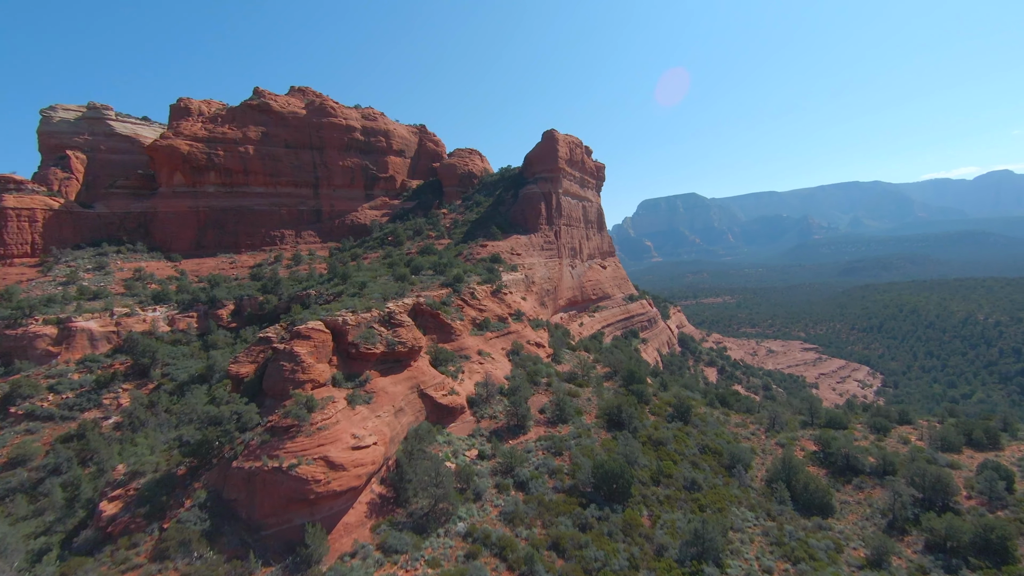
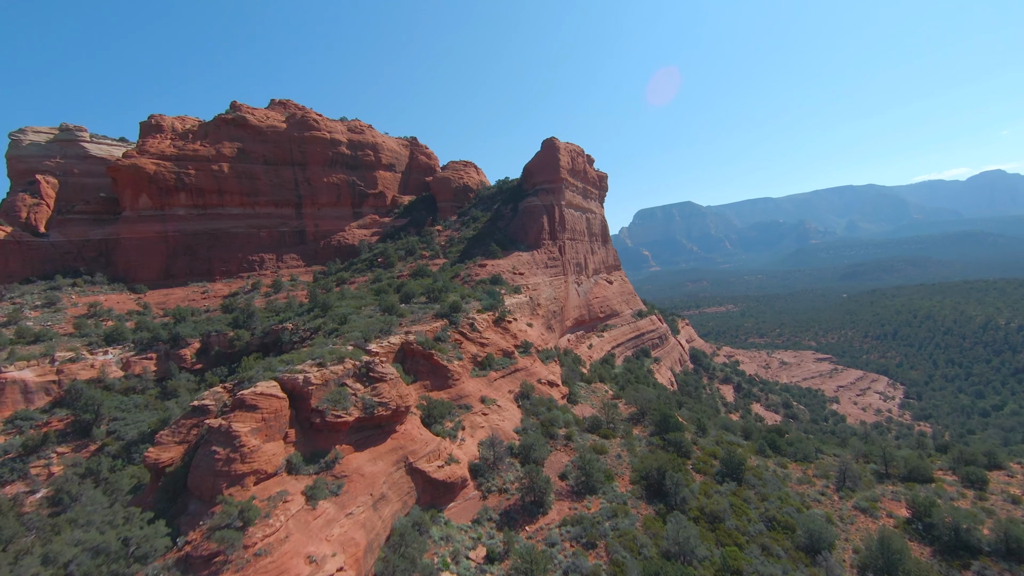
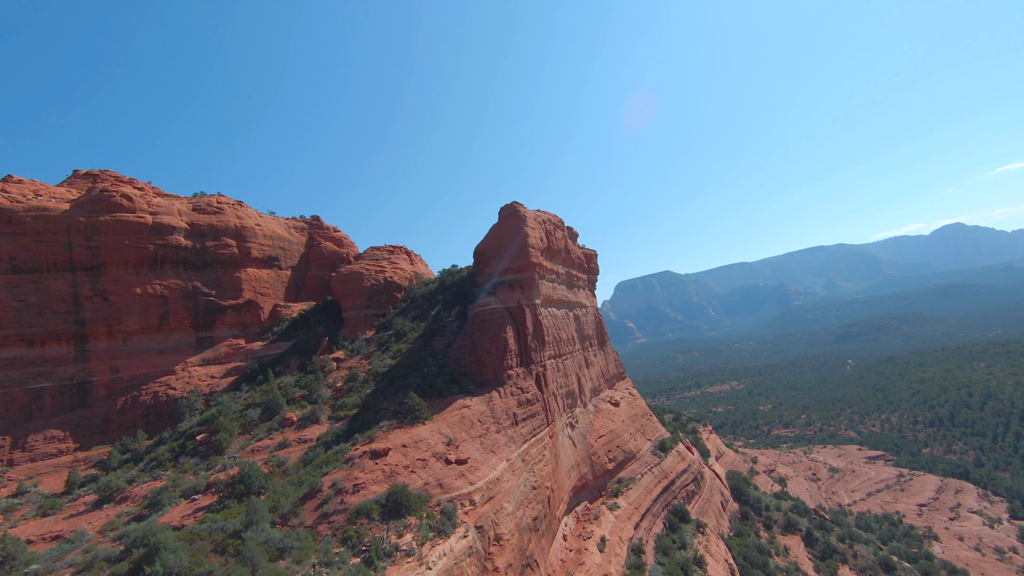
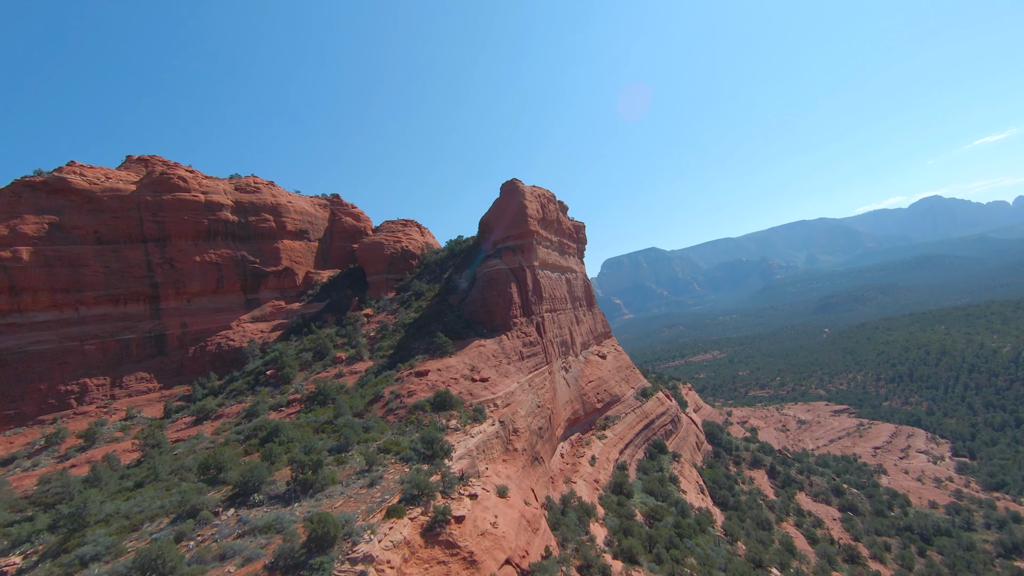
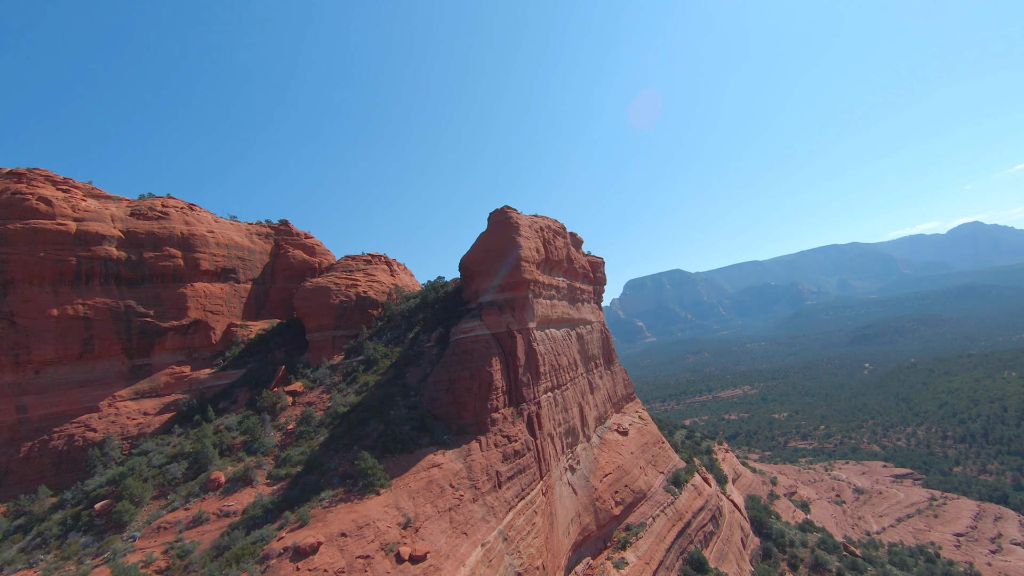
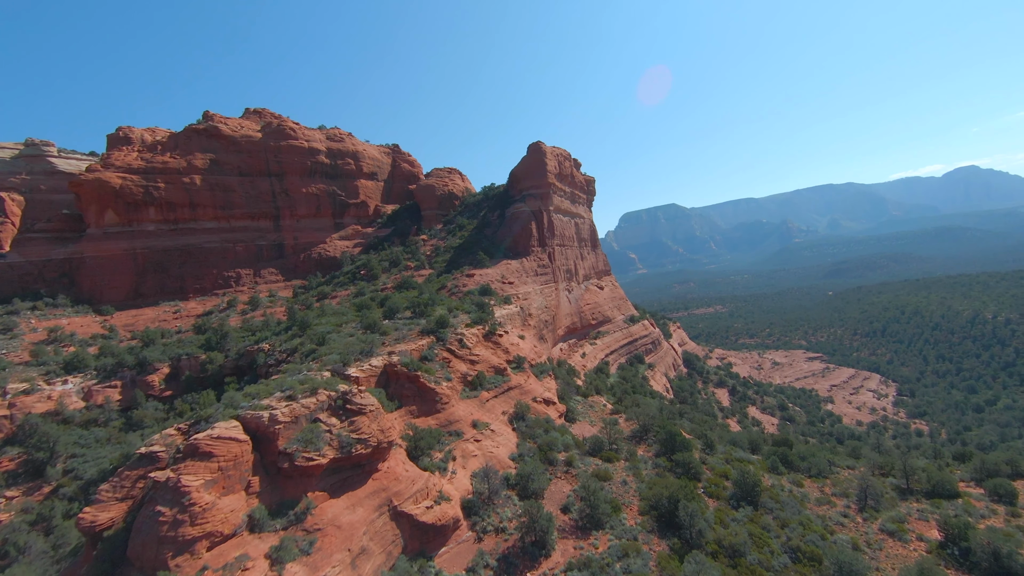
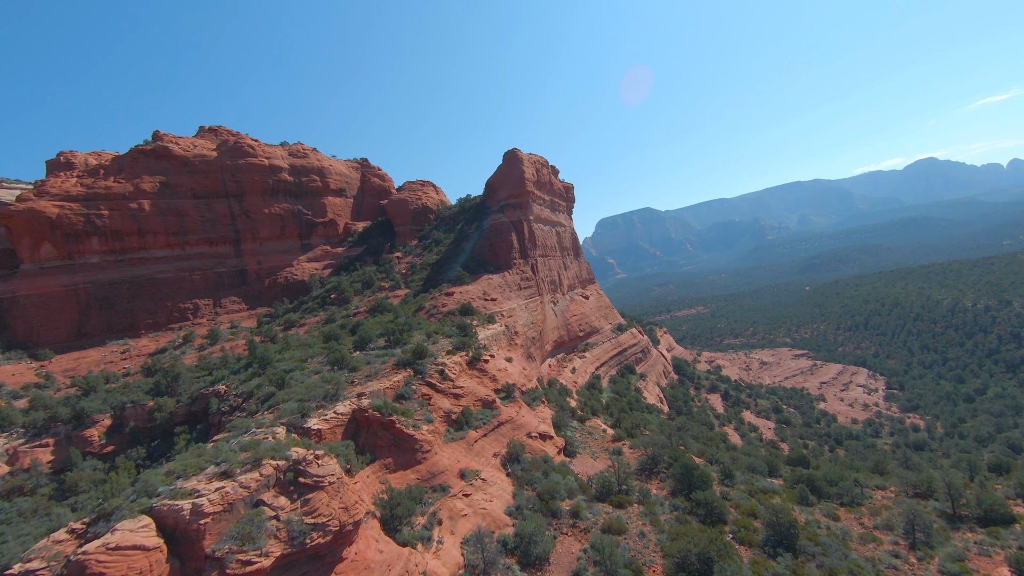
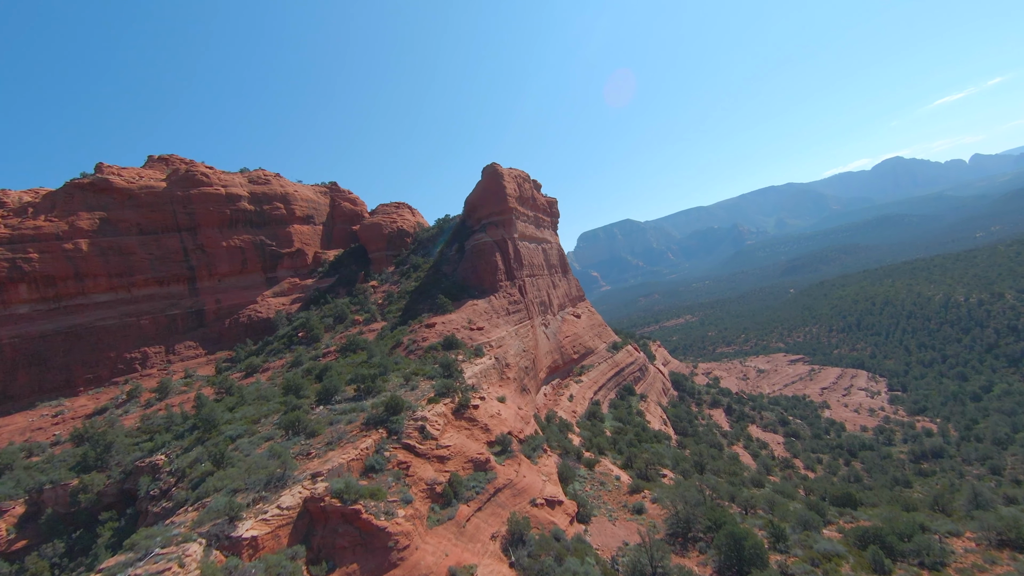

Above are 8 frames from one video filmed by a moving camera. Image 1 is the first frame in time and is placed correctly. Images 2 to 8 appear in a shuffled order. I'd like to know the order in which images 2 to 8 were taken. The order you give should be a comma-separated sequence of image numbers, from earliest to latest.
2, 6, 7, 8, 4, 3, 5
